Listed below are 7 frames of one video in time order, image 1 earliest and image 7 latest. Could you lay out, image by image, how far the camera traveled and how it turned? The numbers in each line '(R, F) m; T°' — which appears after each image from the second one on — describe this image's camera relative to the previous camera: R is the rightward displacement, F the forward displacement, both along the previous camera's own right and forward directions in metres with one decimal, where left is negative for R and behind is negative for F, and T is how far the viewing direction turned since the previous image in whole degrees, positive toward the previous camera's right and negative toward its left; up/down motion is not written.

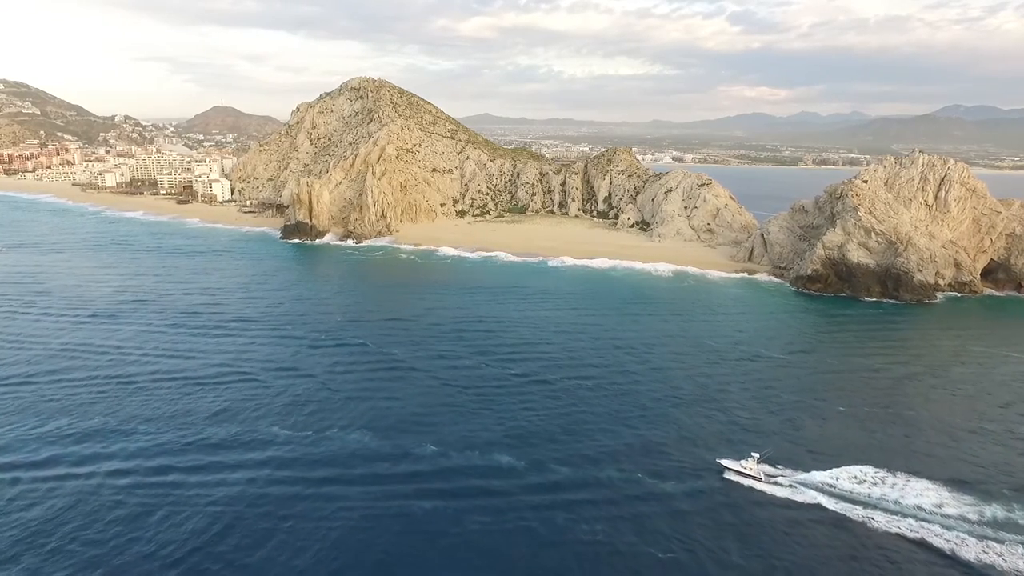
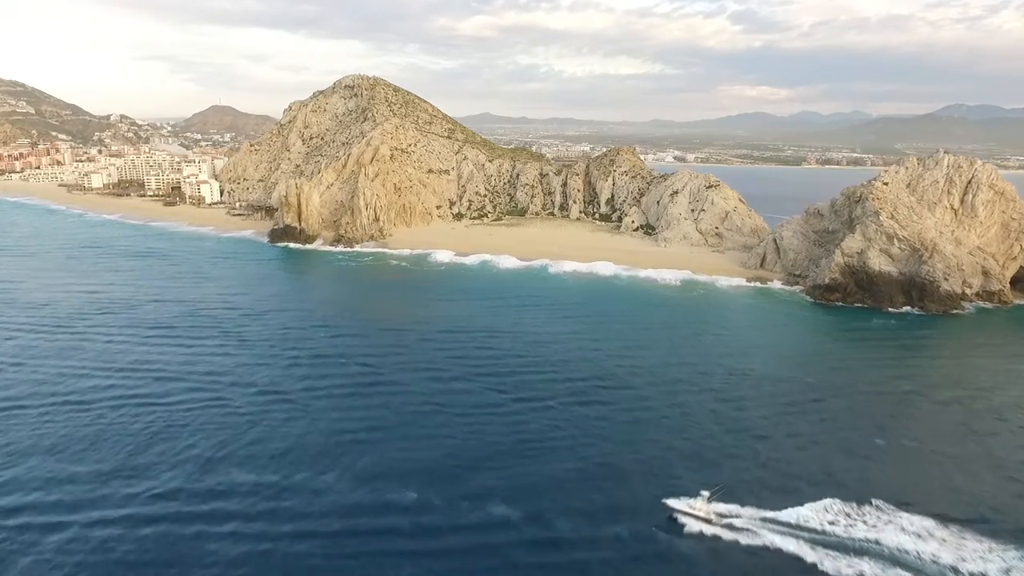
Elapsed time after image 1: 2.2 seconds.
(+0.3, +3.3) m; 0°
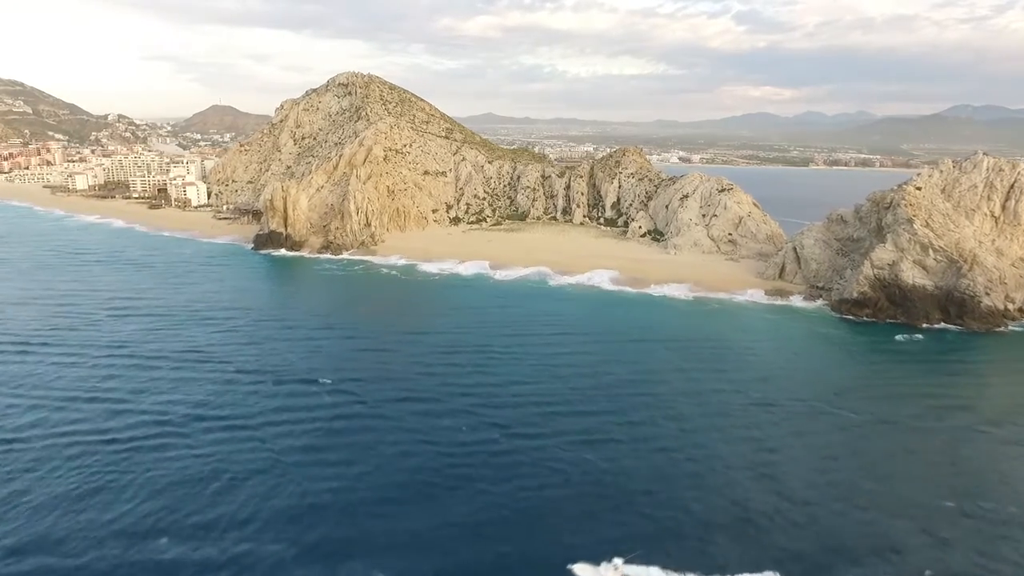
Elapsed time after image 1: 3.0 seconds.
(+0.4, +4.2) m; 0°
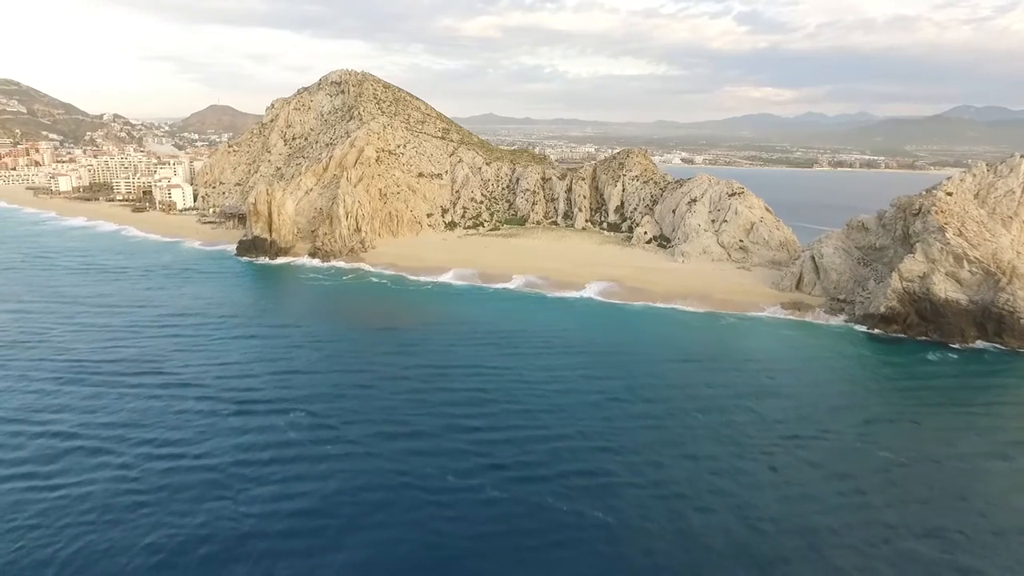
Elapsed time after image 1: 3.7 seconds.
(+0.3, +3.6) m; 0°
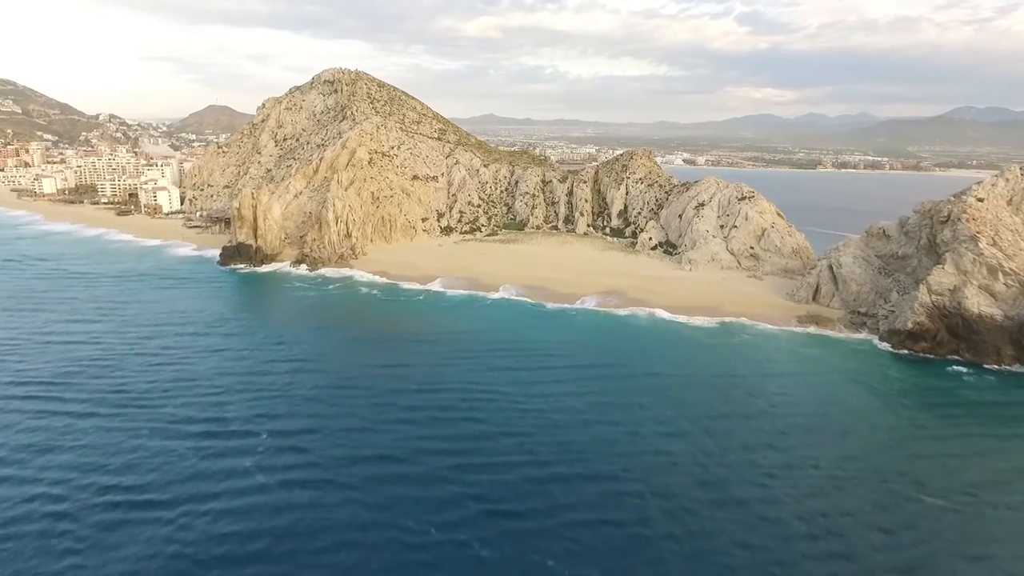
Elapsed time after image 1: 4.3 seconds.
(+0.3, +3.1) m; 0°
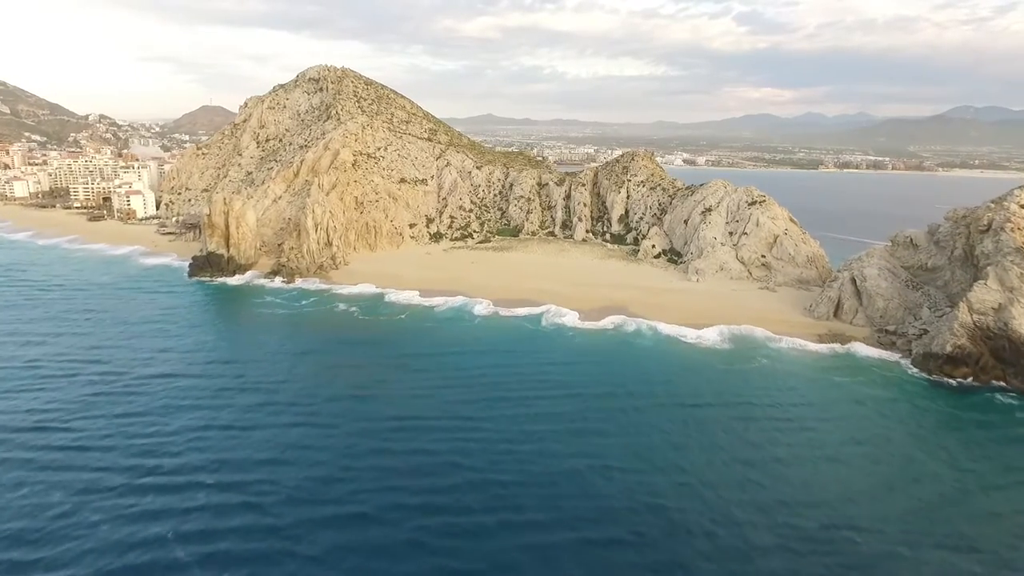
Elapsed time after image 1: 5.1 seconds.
(+0.6, +4.3) m; 0°
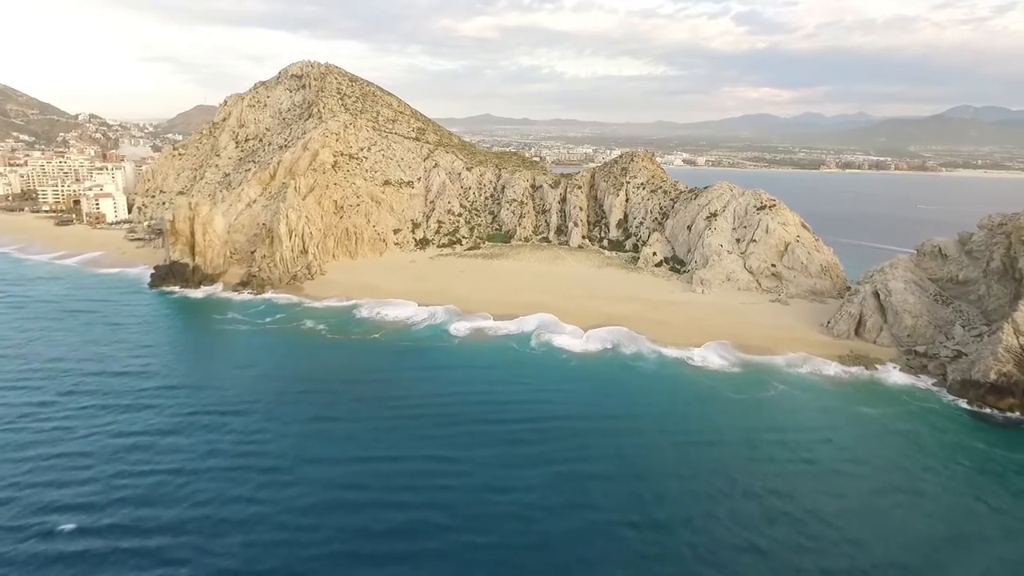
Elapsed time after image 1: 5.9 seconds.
(+0.8, +4.1) m; 0°
